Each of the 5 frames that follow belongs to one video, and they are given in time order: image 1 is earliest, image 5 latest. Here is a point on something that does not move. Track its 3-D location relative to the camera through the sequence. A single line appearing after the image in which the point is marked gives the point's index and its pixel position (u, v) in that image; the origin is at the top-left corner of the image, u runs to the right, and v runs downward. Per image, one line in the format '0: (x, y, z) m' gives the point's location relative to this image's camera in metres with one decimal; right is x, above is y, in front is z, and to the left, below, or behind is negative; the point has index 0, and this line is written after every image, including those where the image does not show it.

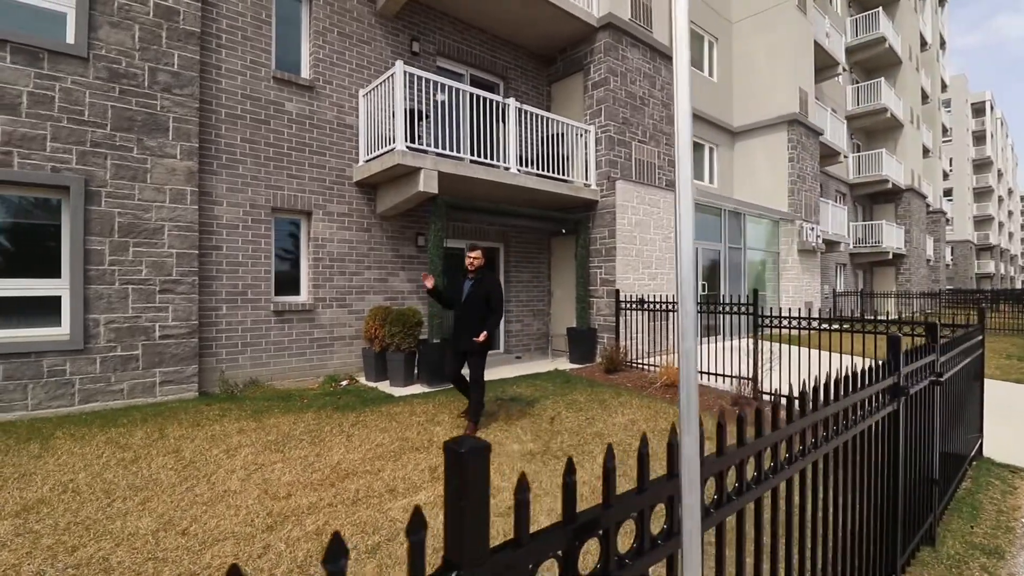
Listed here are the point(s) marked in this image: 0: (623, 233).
0: (+2.1, +1.1, +9.4) m
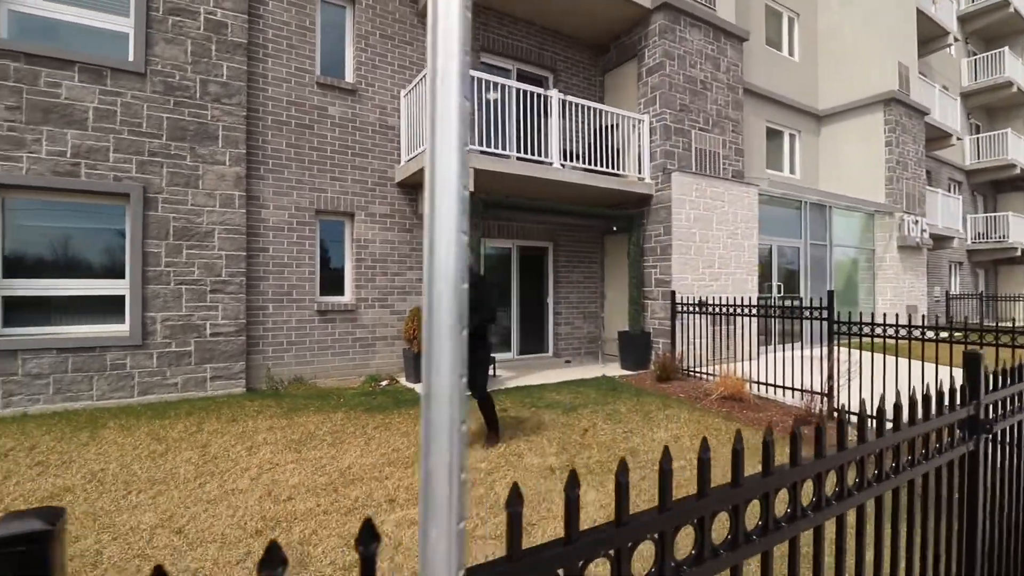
0: (+3.0, +1.1, +8.7) m
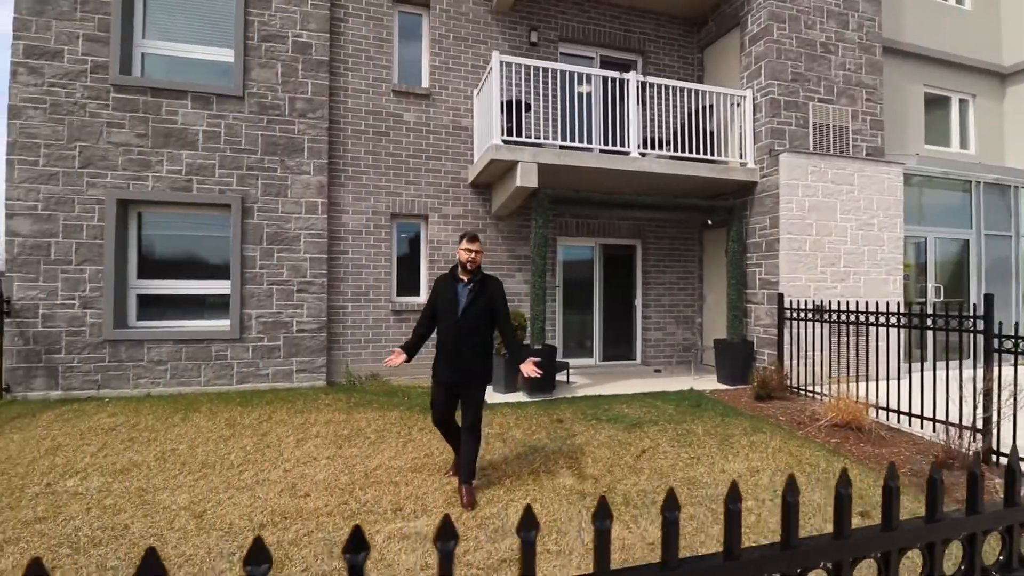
0: (+4.2, +1.0, +7.4) m
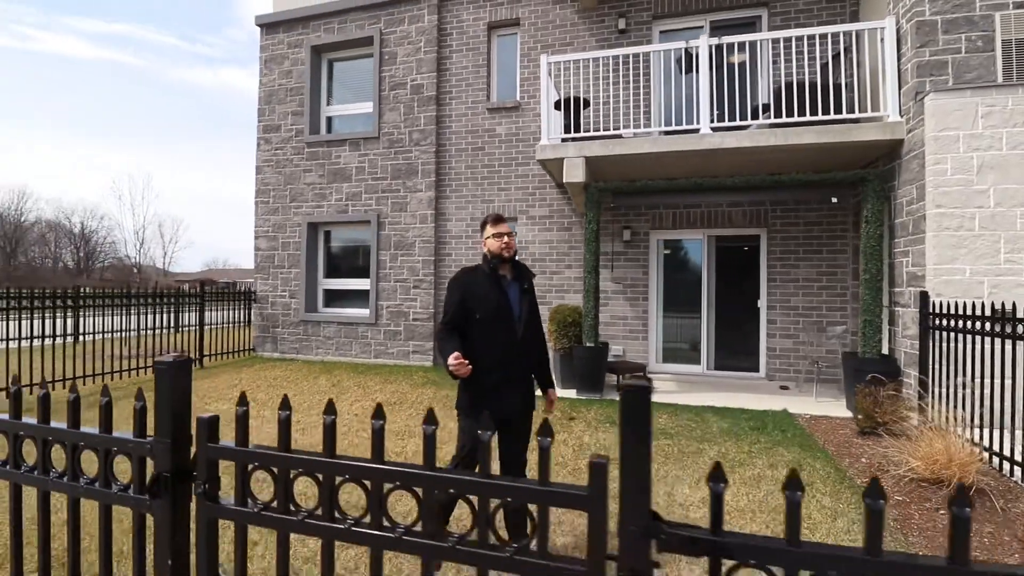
0: (+4.6, +1.1, +5.2) m
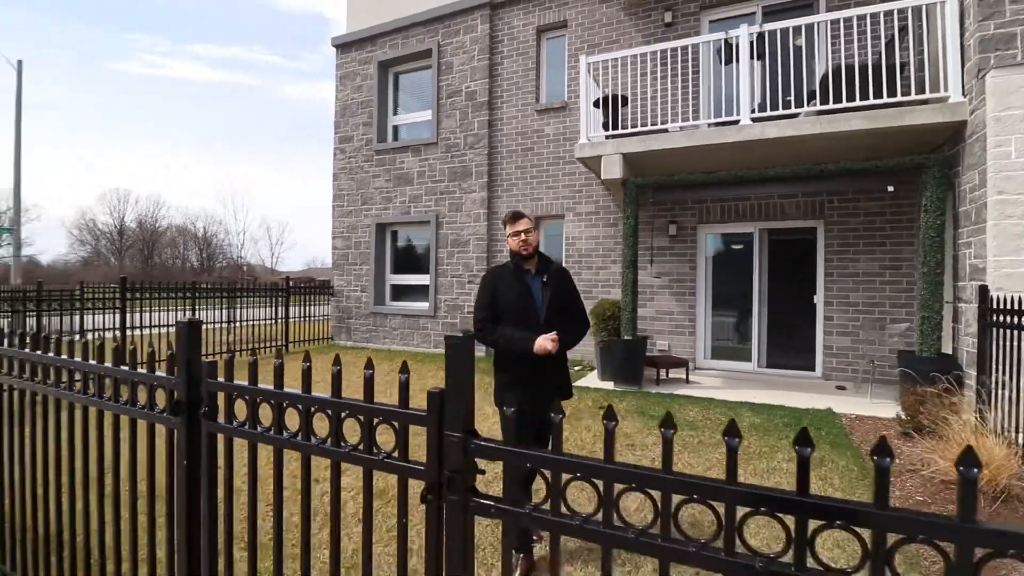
0: (+4.9, +1.1, +4.8) m
